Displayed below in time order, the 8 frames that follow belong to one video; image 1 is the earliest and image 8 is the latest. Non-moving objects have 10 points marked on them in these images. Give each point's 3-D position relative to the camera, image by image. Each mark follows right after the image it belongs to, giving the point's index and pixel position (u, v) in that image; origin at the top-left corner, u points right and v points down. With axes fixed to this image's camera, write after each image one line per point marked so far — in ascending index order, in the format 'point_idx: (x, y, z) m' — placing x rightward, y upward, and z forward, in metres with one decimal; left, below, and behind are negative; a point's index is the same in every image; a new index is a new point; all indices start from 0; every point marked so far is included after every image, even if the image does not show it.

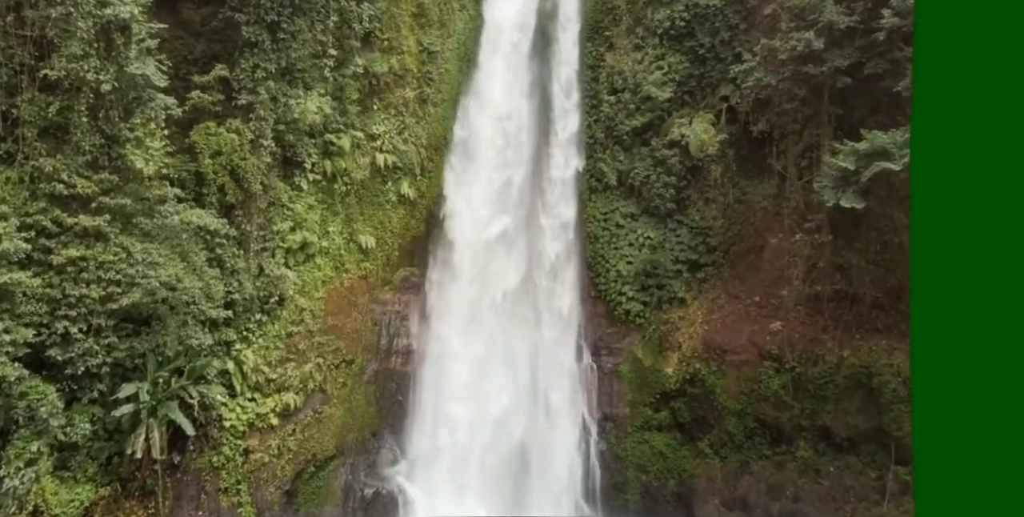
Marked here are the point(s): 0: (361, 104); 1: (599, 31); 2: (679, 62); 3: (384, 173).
0: (-2.2, +2.3, +9.0) m
1: (+1.6, +3.9, +10.8) m
2: (+2.7, +3.1, +10.0) m
3: (-1.9, +1.3, +9.1) m
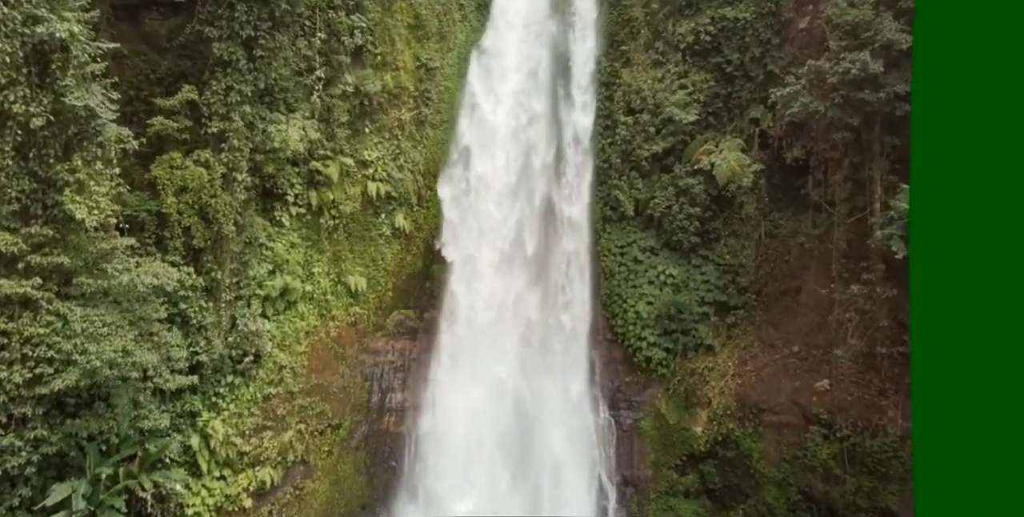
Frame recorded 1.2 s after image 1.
0: (-2.1, +1.7, +8.1) m
1: (+1.7, +3.4, +9.9) m
2: (+2.8, +2.6, +9.1) m
3: (-1.8, +0.7, +8.1) m
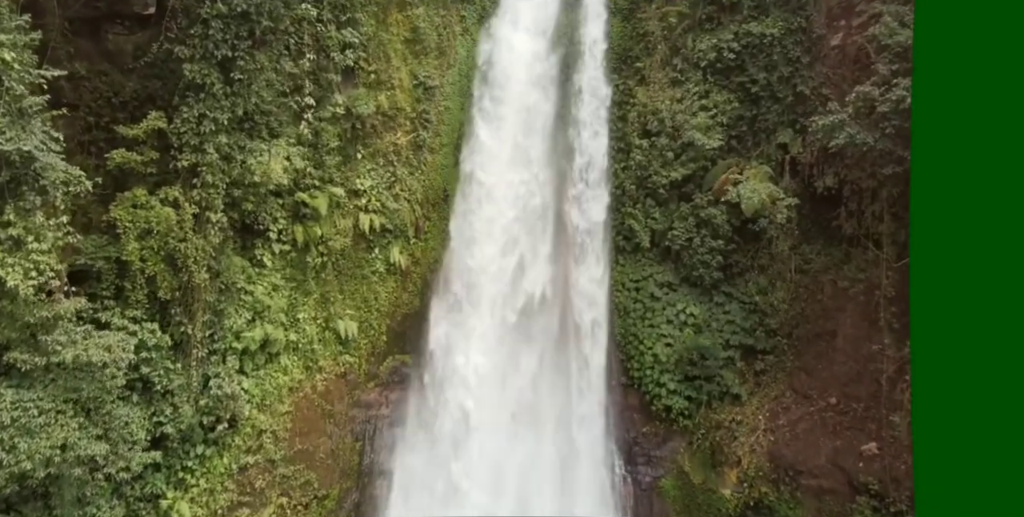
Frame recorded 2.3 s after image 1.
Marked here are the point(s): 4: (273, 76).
0: (-2.0, +1.2, +7.3) m
1: (+1.7, +2.9, +9.2) m
2: (+2.9, +2.1, +8.3) m
3: (-1.7, +0.2, +7.4) m
4: (-2.4, +1.9, +6.3) m
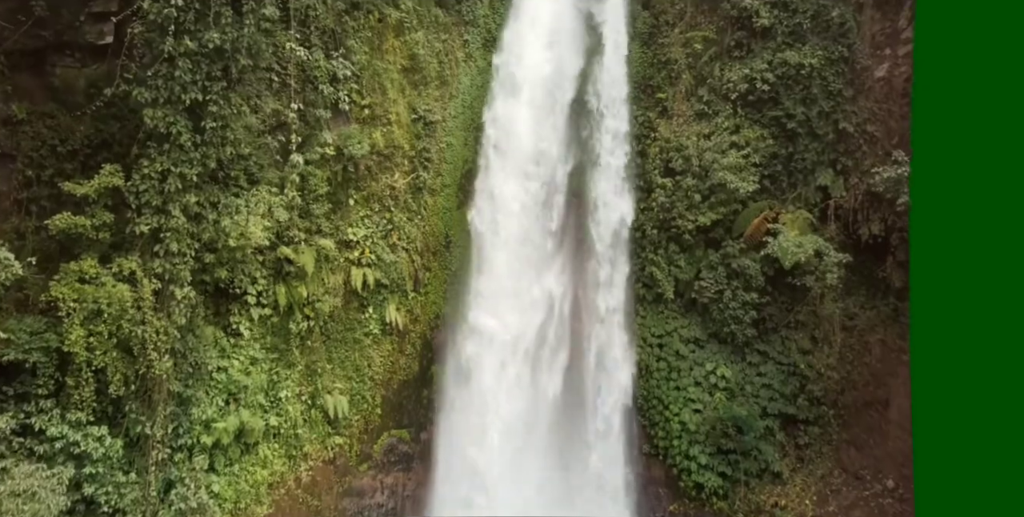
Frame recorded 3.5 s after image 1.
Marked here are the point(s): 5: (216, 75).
0: (-1.9, +0.6, +6.4) m
1: (+1.8, +2.3, +8.4) m
2: (+3.0, +1.5, +7.5) m
3: (-1.6, -0.4, +6.5) m
4: (-2.3, +1.2, +5.4) m
5: (-2.4, +1.5, +5.1) m
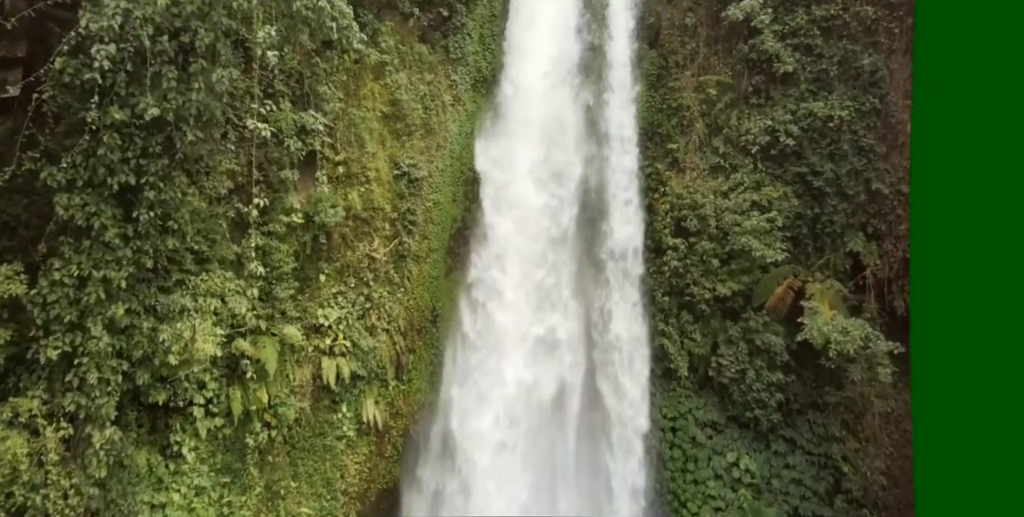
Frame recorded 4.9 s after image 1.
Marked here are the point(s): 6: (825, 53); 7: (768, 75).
0: (-1.8, -0.2, +5.3) m
1: (+1.7, +1.5, +7.5) m
2: (+3.0, +0.7, +6.8) m
3: (-1.5, -1.2, +5.4) m
4: (-2.2, +0.5, +4.3) m
5: (-2.3, +0.7, +4.0) m
6: (+3.4, +2.3, +6.9) m
7: (+2.9, +2.1, +7.1) m
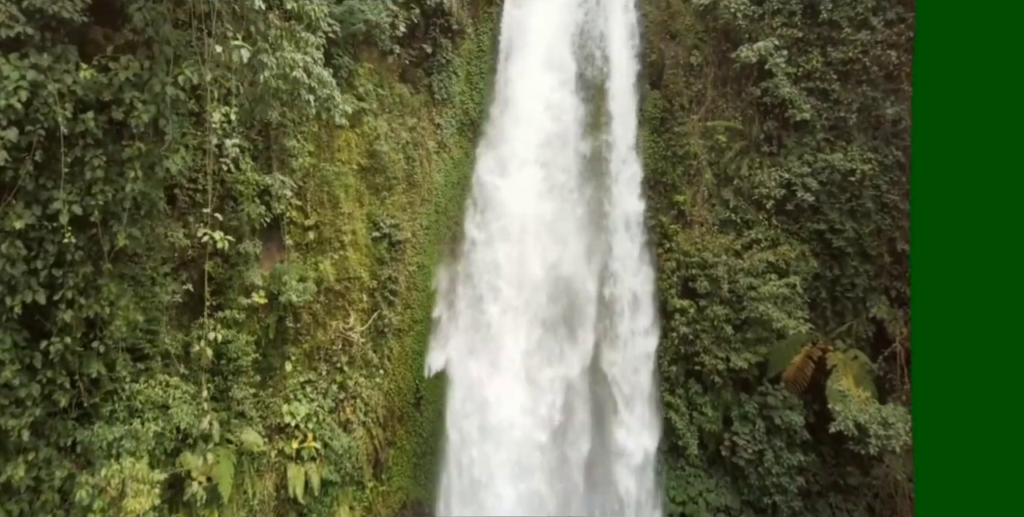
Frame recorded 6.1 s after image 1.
0: (-1.8, -0.8, +4.5) m
1: (+1.6, +0.8, +6.9) m
2: (+2.9, 0.0, +6.2) m
3: (-1.5, -1.8, +4.6) m
4: (-2.2, -0.2, +3.5) m
5: (-2.2, +0.1, +3.2) m
6: (+3.4, +1.6, +6.4) m
7: (+2.8, +1.4, +6.5) m
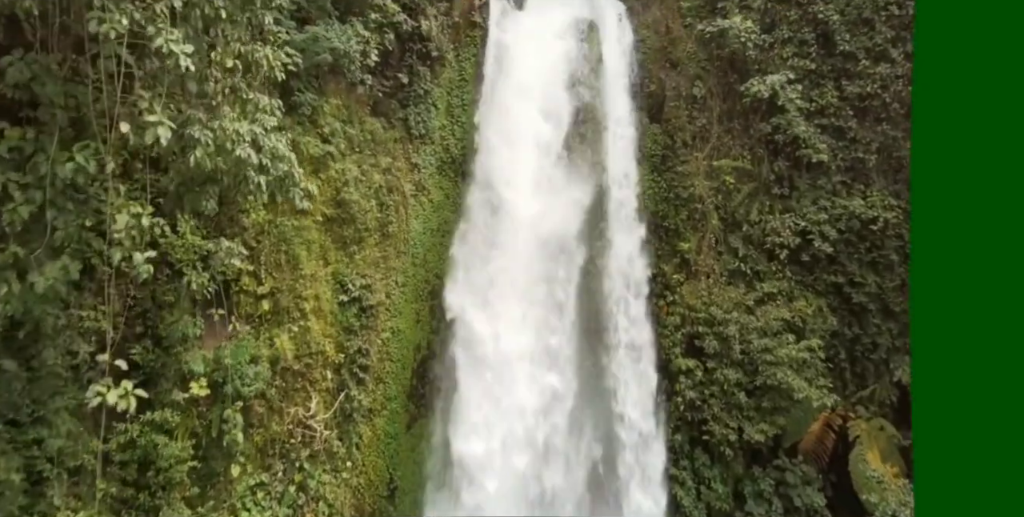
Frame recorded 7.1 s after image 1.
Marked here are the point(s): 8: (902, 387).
0: (-1.9, -1.3, +3.7) m
1: (+1.5, +0.3, +6.3) m
2: (+2.8, -0.5, +5.6) m
3: (-1.6, -2.3, +3.8) m
4: (-2.1, -0.7, +2.7) m
5: (-2.2, -0.4, +2.3) m
6: (+3.2, +1.1, +5.8) m
7: (+2.7, +0.9, +6.0) m
8: (+3.4, -1.1, +5.5) m
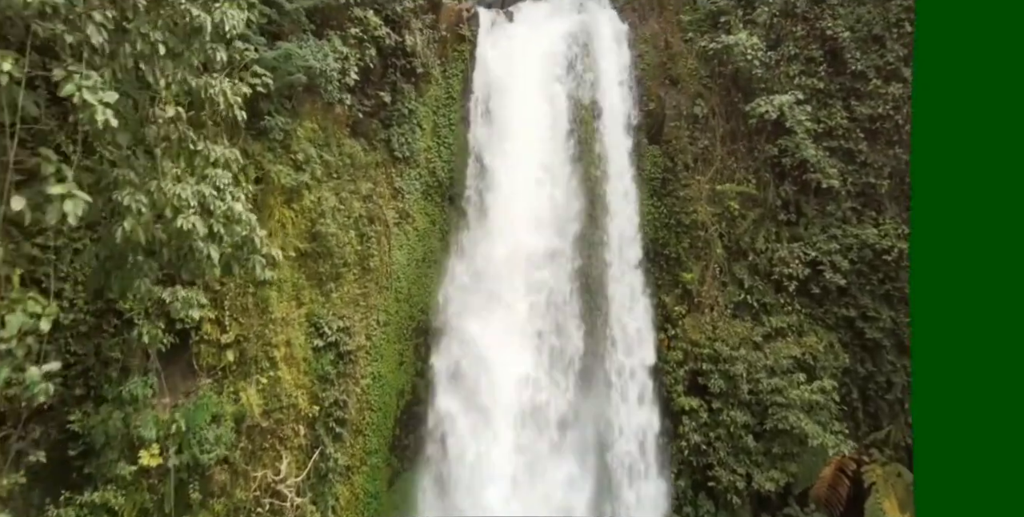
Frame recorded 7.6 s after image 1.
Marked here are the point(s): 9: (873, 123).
0: (-1.9, -1.6, +3.3) m
1: (+1.4, 0.0, +5.9) m
2: (+2.7, -0.8, +5.3) m
3: (-1.6, -2.6, +3.4) m
4: (-2.1, -0.9, +2.2) m
5: (-2.2, -0.7, +1.9) m
6: (+3.2, +0.8, +5.5) m
7: (+2.6, +0.6, +5.6) m
8: (+3.4, -1.4, +5.1) m
9: (+3.2, +1.2, +5.5) m
